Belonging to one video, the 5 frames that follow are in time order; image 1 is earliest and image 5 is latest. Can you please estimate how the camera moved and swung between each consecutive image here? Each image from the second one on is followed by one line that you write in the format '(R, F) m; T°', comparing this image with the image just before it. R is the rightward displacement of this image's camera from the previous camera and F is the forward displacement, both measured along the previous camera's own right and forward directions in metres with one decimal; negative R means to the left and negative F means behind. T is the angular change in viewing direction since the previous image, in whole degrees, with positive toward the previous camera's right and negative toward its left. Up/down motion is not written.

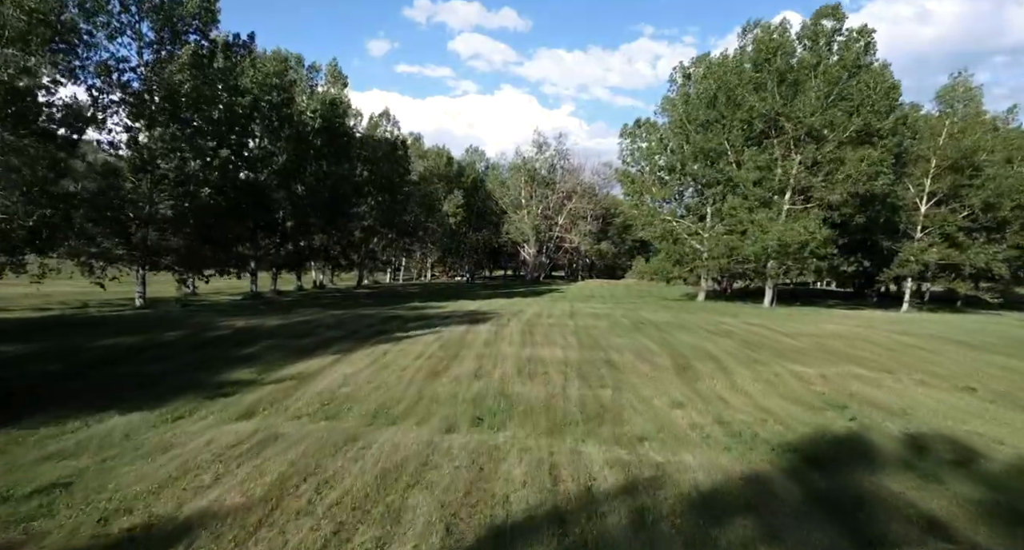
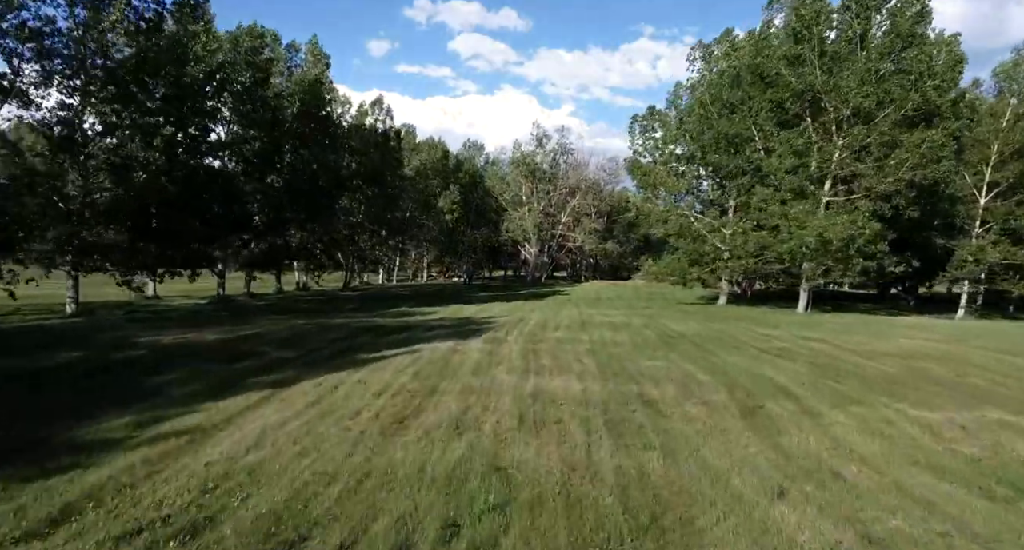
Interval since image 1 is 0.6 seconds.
(0.0, +1.6) m; 0°
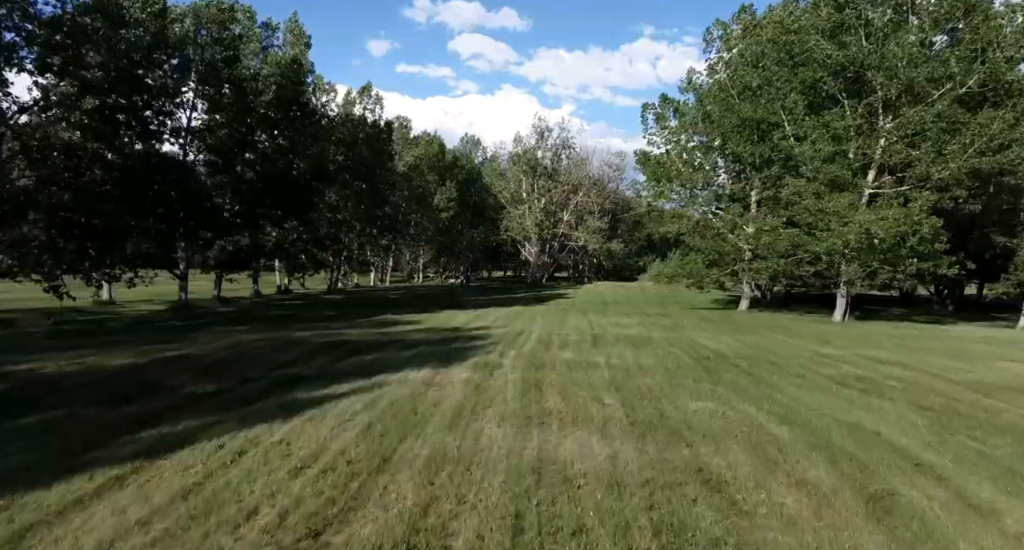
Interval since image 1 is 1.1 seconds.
(0.0, +1.4) m; 0°
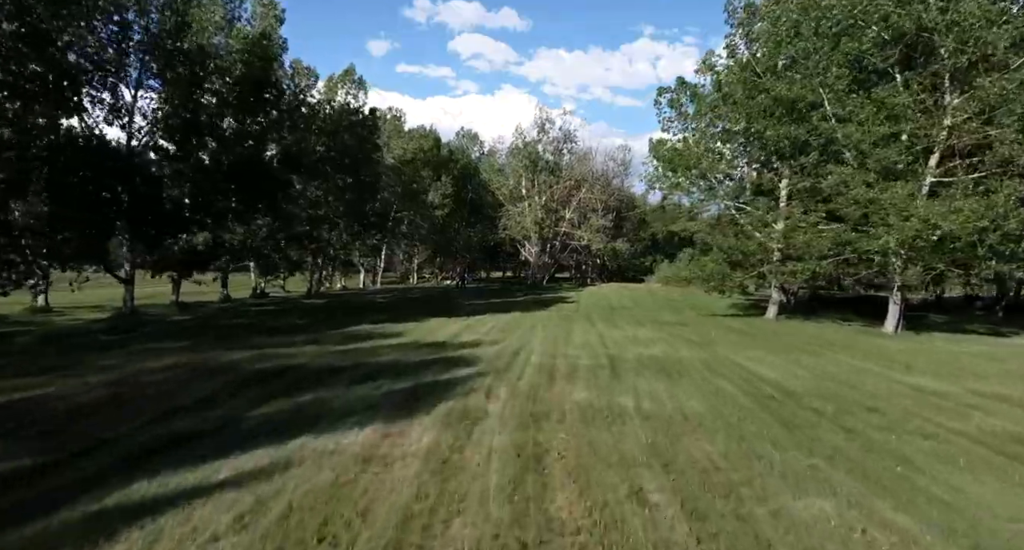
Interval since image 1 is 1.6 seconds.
(+0.1, +1.6) m; 0°
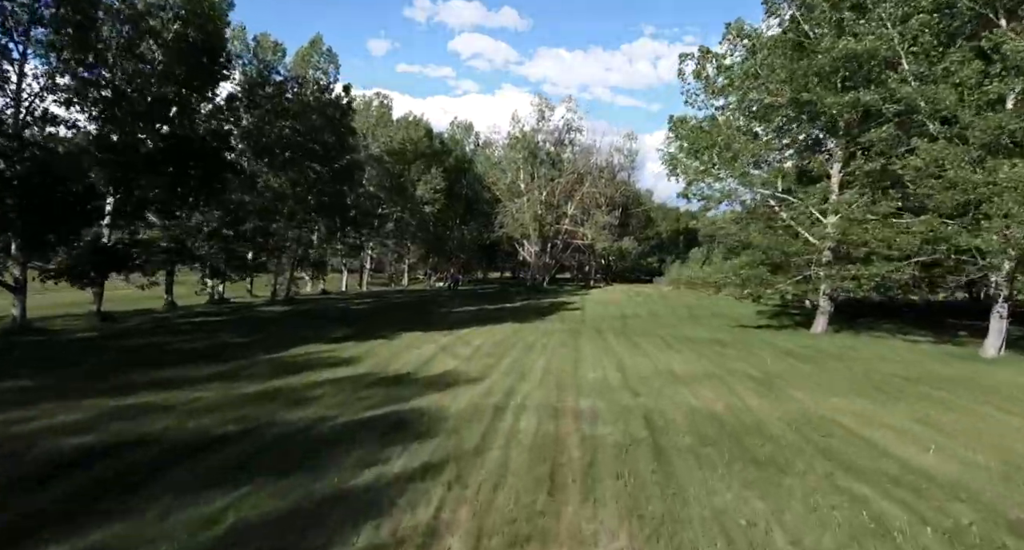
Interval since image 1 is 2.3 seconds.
(+0.1, +2.1) m; 0°
